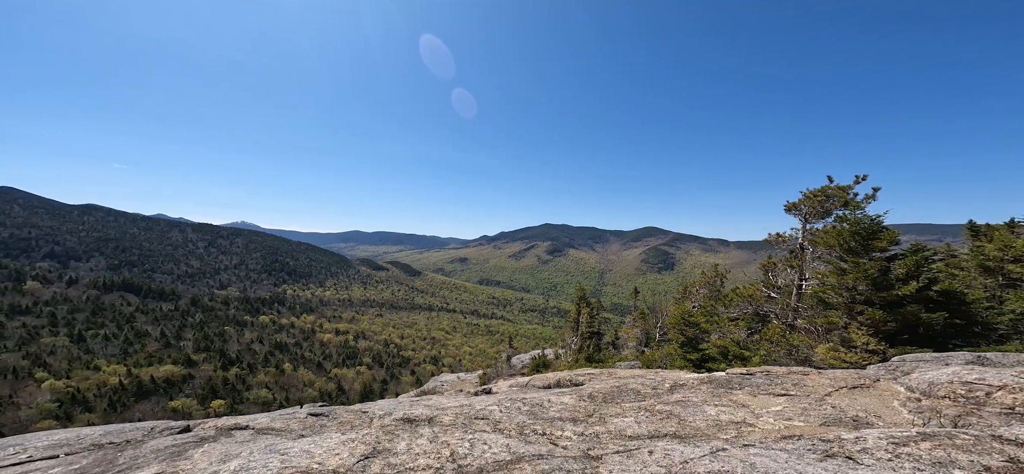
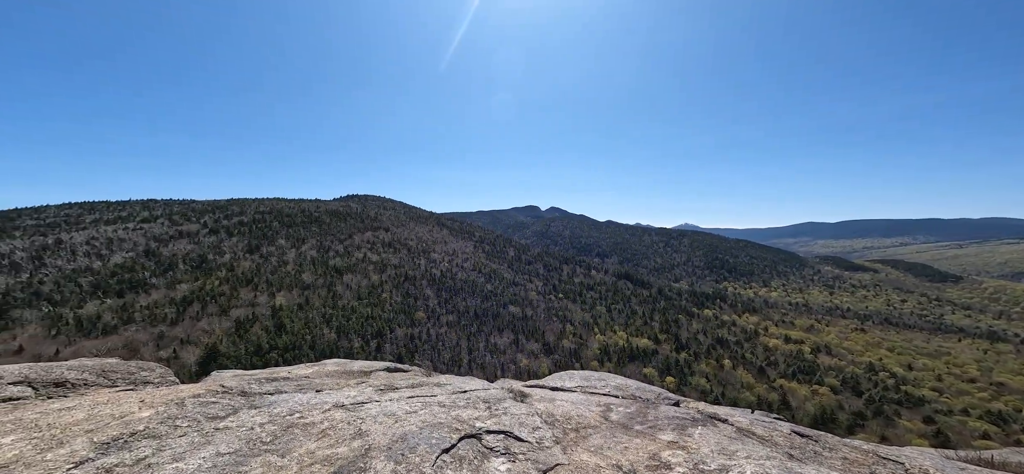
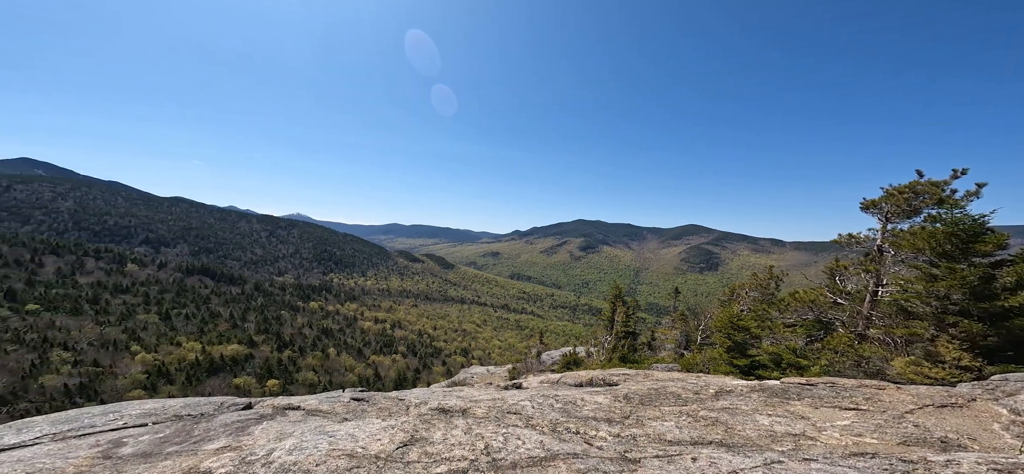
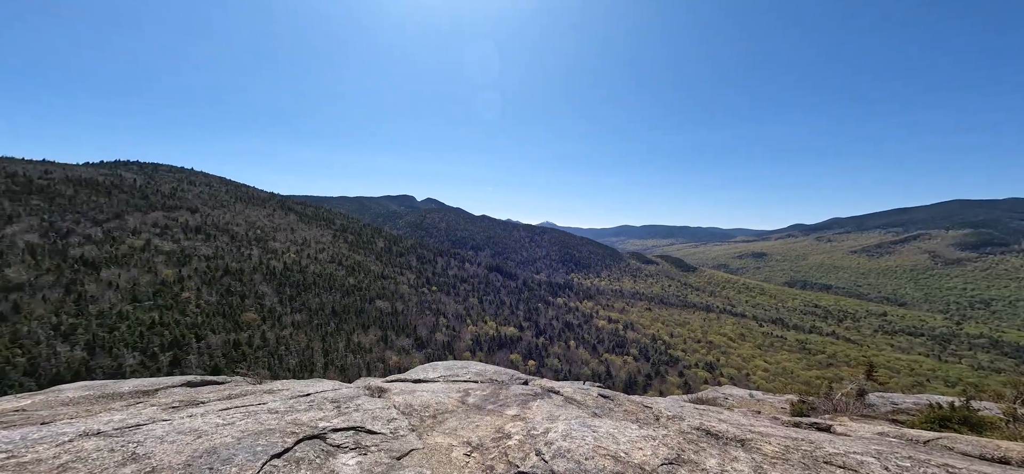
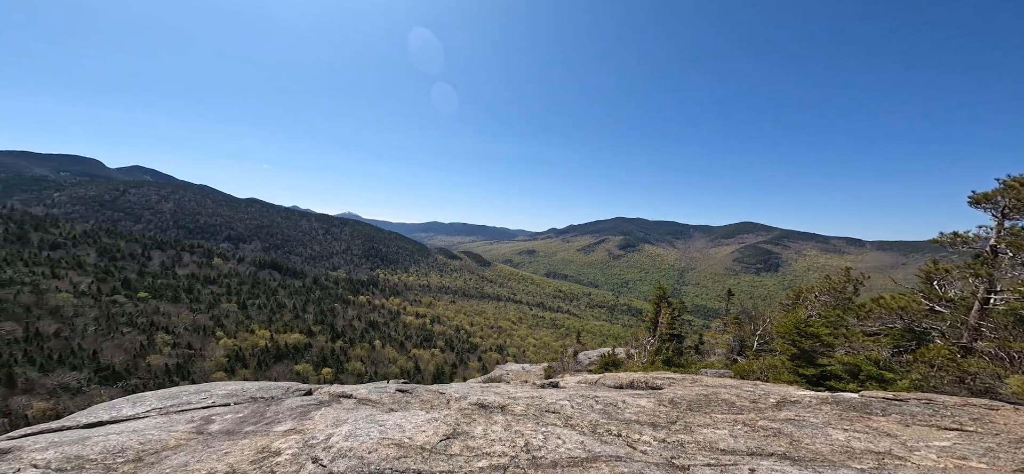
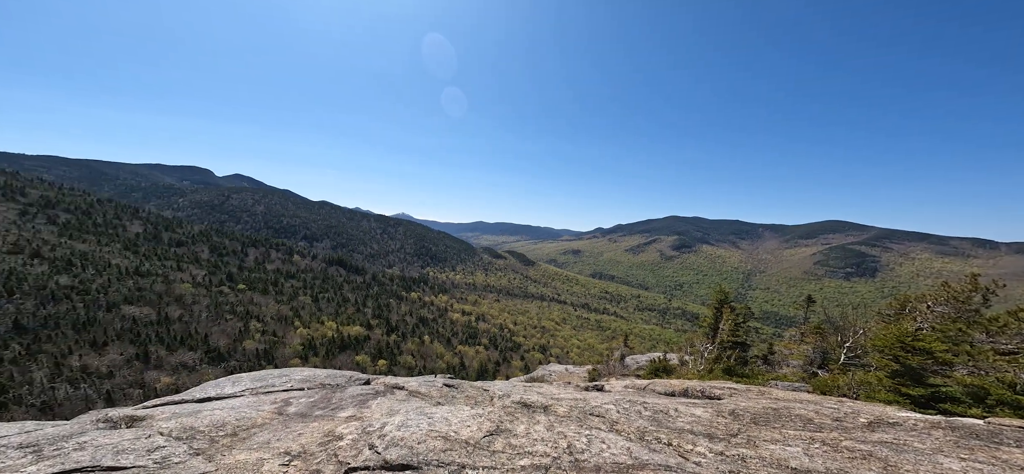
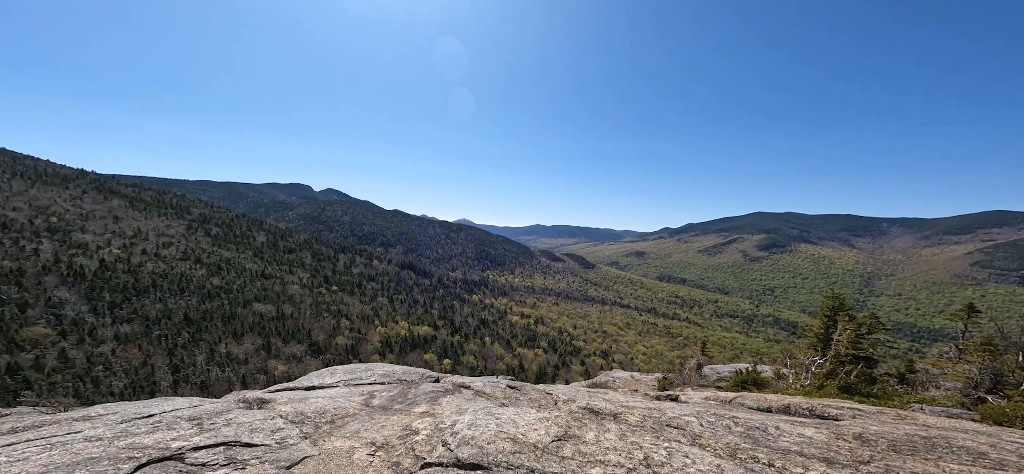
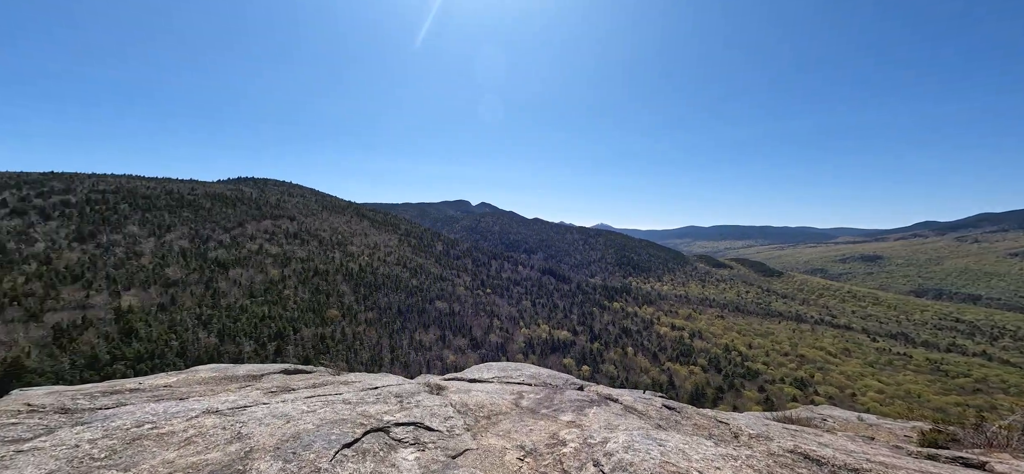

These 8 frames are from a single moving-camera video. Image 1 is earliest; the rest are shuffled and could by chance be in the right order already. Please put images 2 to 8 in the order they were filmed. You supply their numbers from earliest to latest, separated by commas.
3, 5, 6, 7, 4, 8, 2
